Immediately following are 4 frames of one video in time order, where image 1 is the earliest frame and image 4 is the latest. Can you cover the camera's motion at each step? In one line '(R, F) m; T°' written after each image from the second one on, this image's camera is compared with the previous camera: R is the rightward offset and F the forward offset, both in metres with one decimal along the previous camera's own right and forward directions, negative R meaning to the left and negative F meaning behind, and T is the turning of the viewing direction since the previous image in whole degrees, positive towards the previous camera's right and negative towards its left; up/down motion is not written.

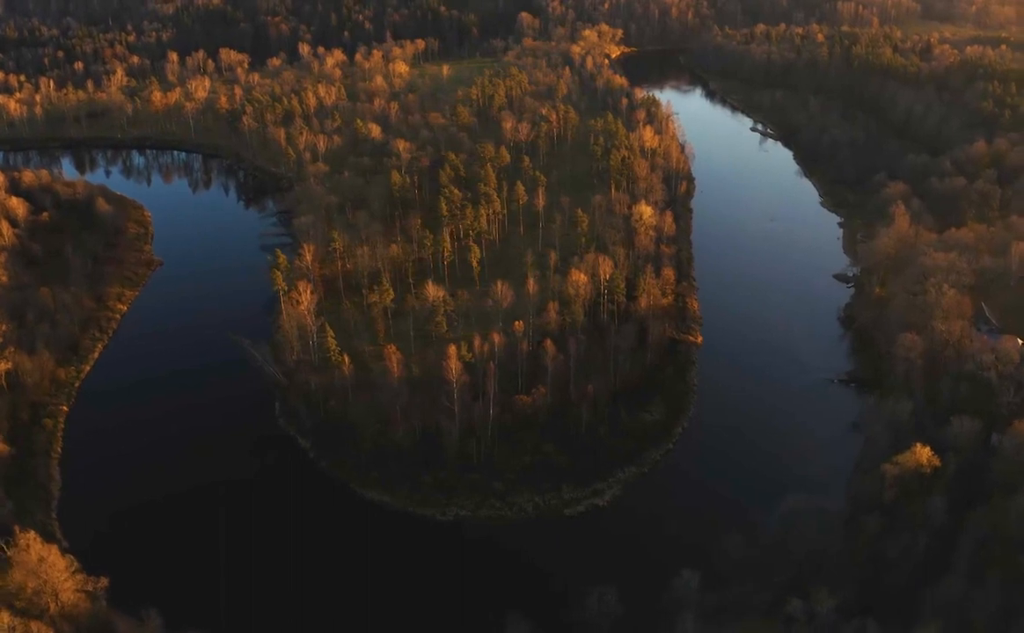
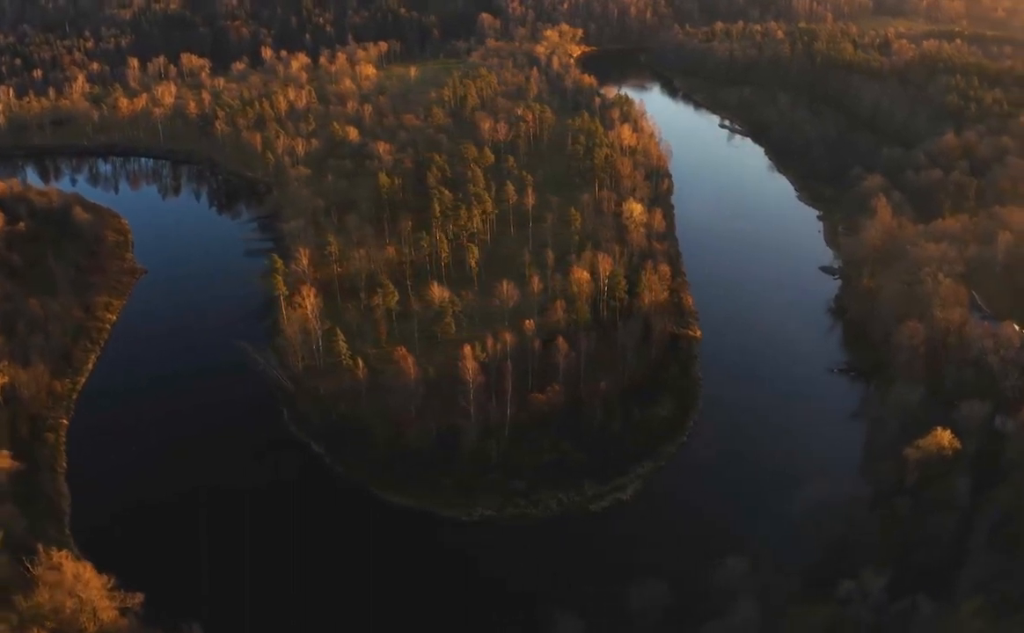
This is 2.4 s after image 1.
(-1.3, +0.2) m; +2°
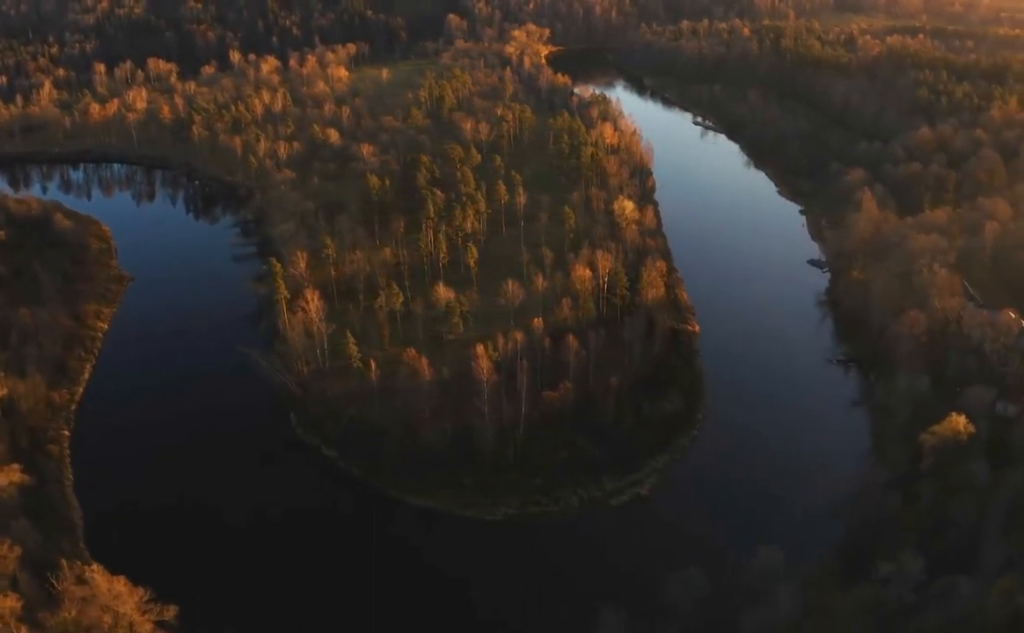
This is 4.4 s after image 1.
(-1.1, +0.2) m; +2°
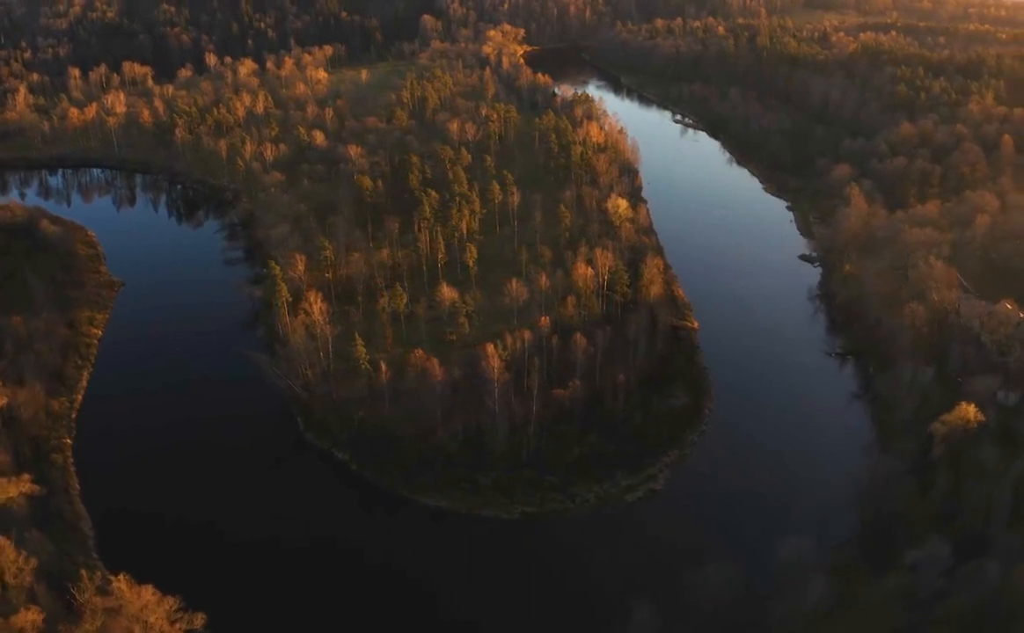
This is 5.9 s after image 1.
(-0.8, +0.1) m; +1°
